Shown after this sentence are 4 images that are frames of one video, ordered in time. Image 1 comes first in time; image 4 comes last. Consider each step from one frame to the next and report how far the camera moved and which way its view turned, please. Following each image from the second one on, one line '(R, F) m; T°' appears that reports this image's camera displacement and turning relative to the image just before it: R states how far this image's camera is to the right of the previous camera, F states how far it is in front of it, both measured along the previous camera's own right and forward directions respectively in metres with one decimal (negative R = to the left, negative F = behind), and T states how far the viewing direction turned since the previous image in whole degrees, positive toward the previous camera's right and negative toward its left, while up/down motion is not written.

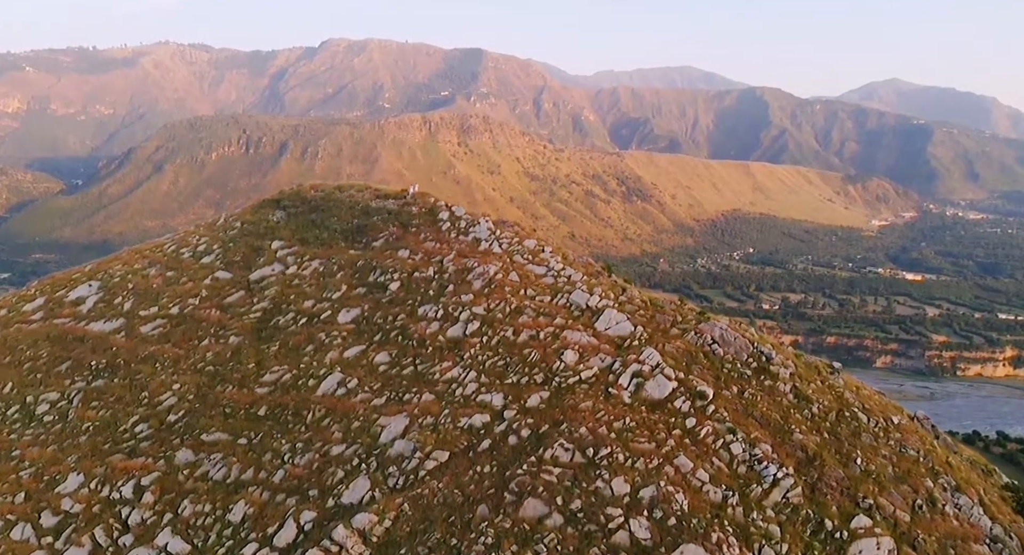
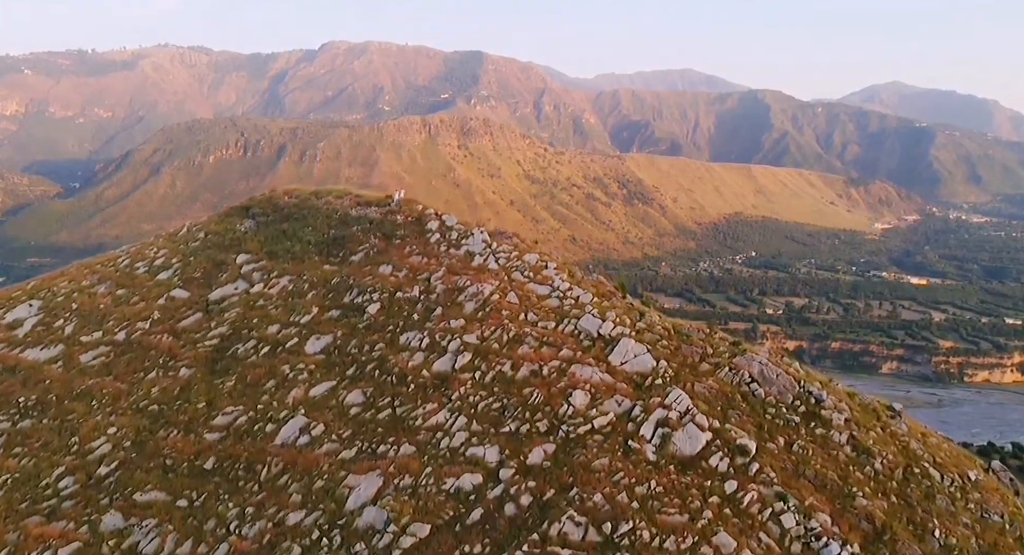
(+0.1, +3.1) m; 0°
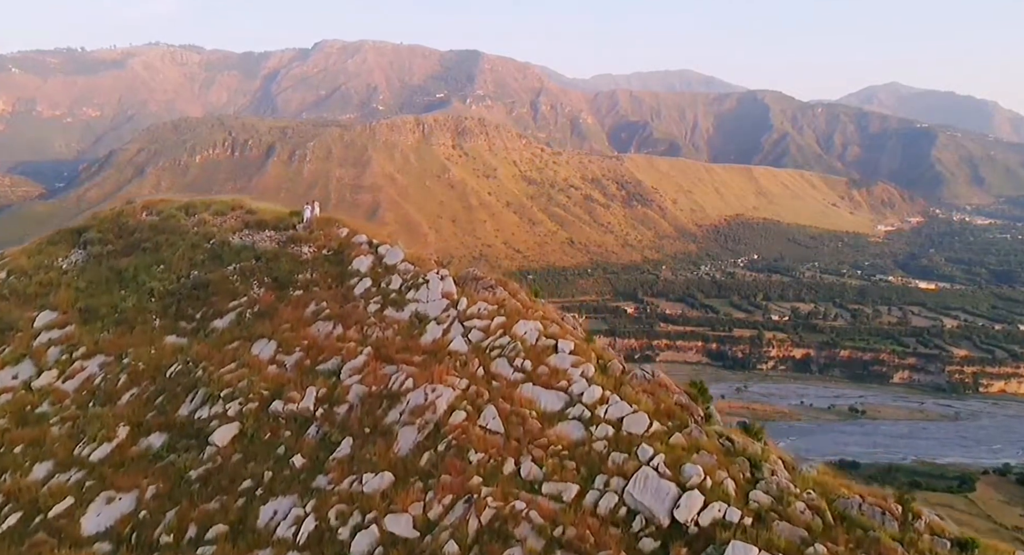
(+0.2, +8.7) m; 0°
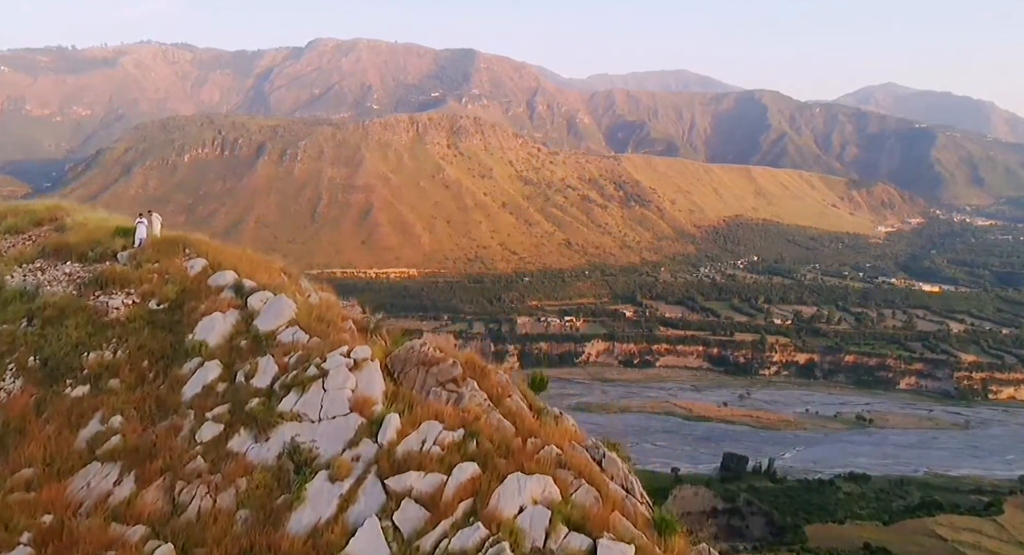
(+0.1, +5.8) m; 0°
